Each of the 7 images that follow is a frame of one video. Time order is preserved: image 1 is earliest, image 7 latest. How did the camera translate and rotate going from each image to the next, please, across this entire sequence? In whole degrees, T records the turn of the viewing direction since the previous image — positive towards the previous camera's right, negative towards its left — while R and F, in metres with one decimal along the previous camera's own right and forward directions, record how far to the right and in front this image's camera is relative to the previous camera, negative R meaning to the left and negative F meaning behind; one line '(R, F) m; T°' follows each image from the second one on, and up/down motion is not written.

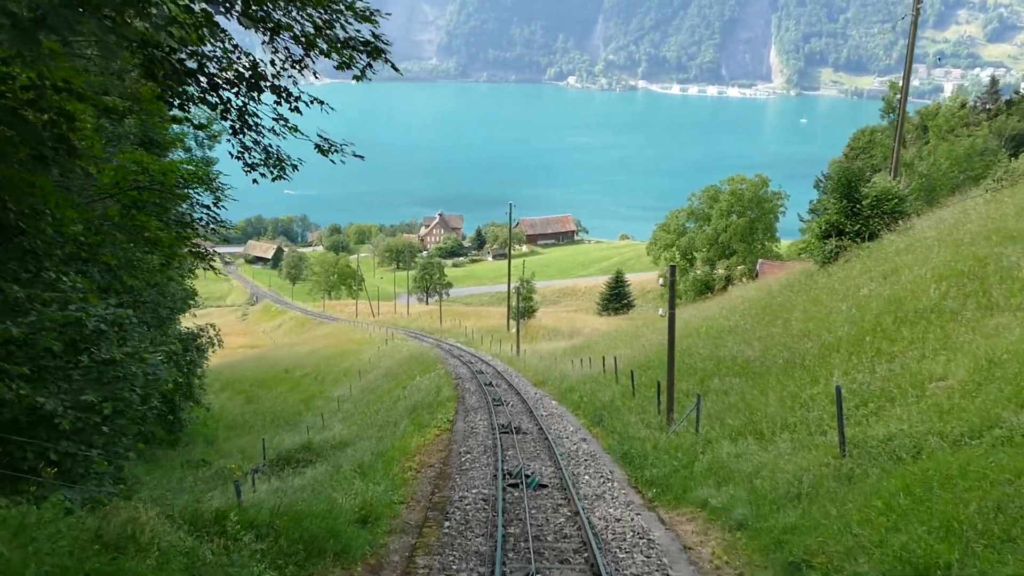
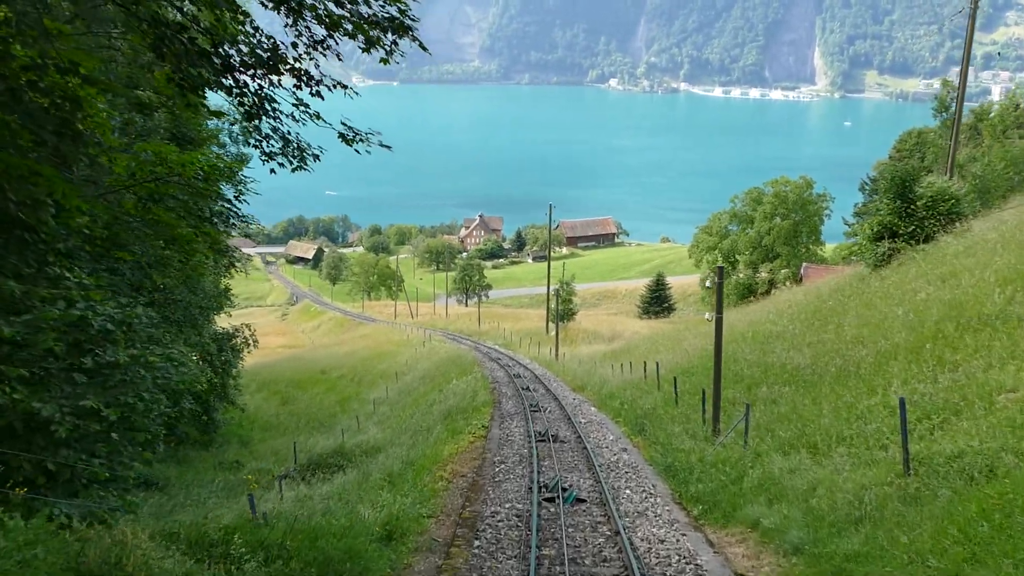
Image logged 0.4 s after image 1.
(0.0, +0.7) m; -3°
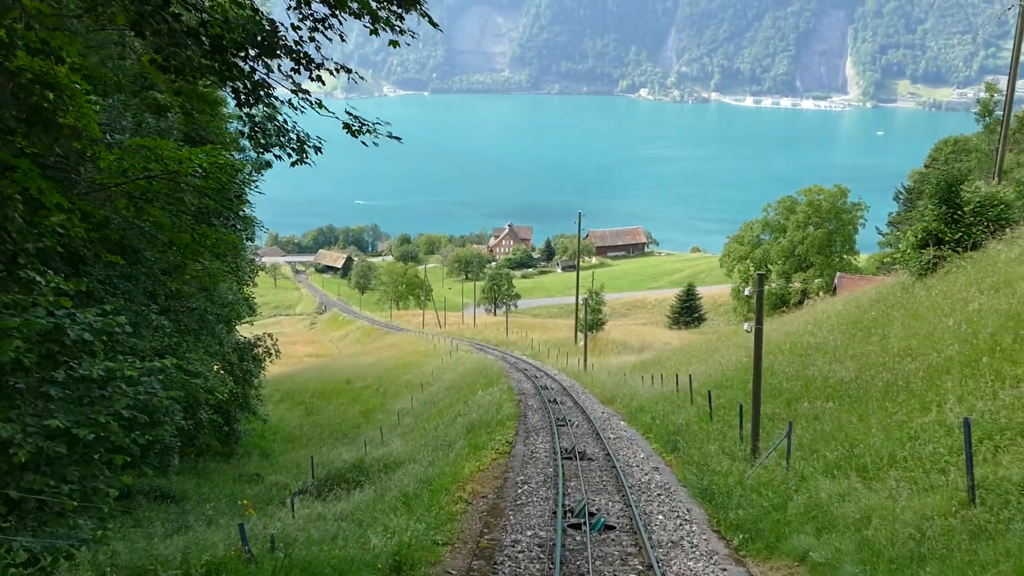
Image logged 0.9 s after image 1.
(+0.1, +0.8) m; -2°
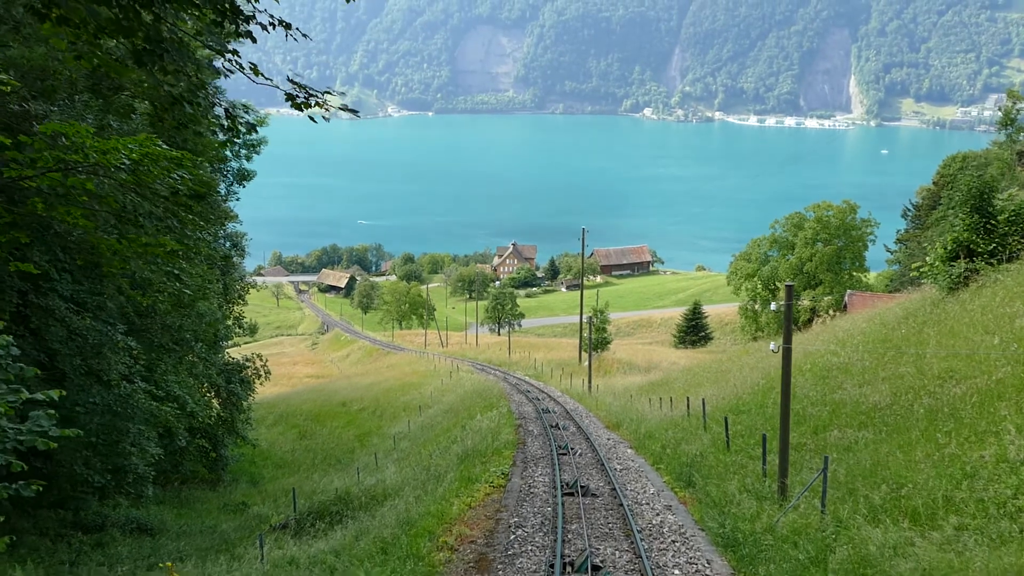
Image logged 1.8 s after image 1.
(+0.2, +1.6) m; 0°
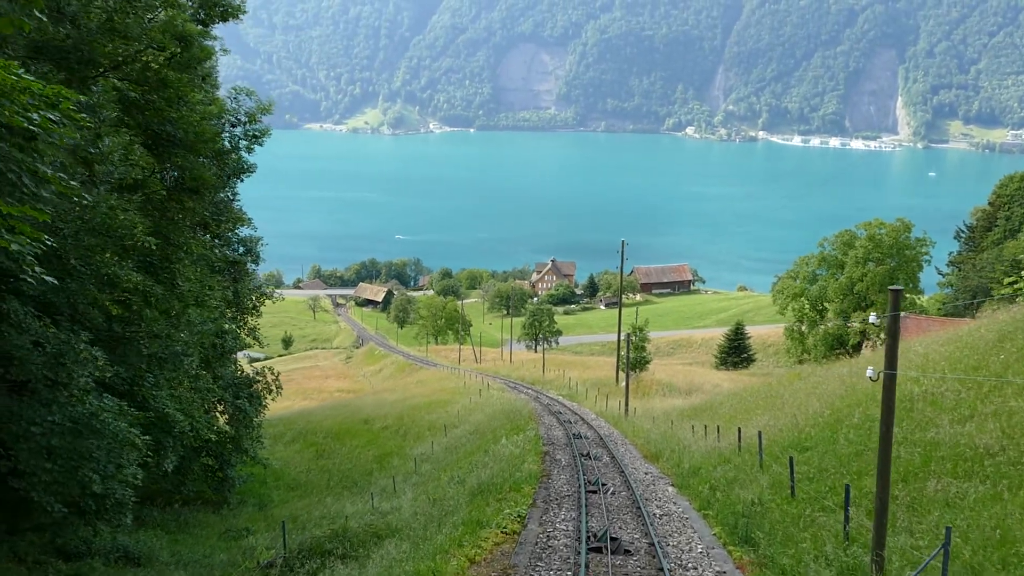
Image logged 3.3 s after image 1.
(+0.4, +2.6) m; -3°
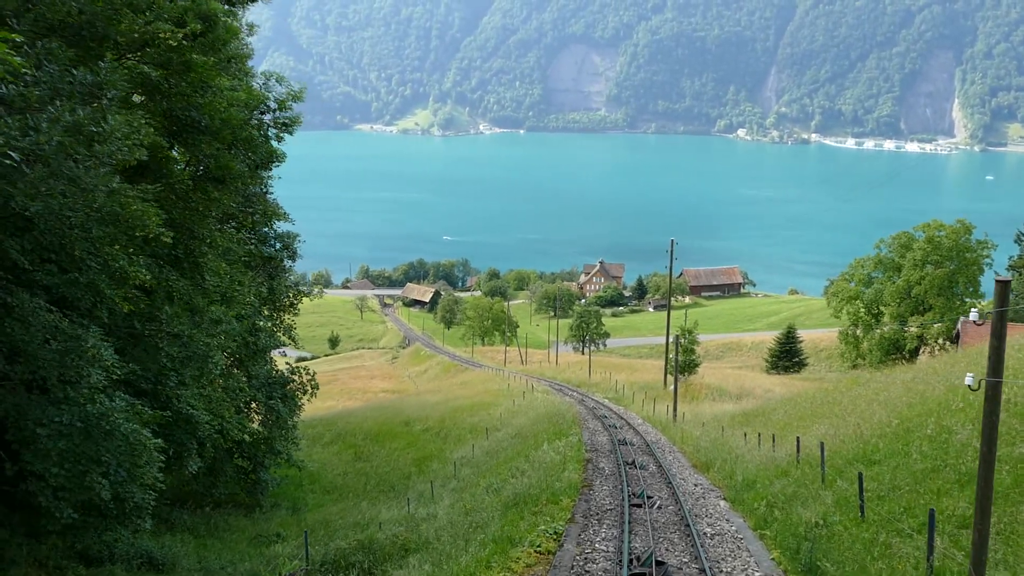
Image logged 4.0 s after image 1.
(+0.2, +1.1) m; -4°
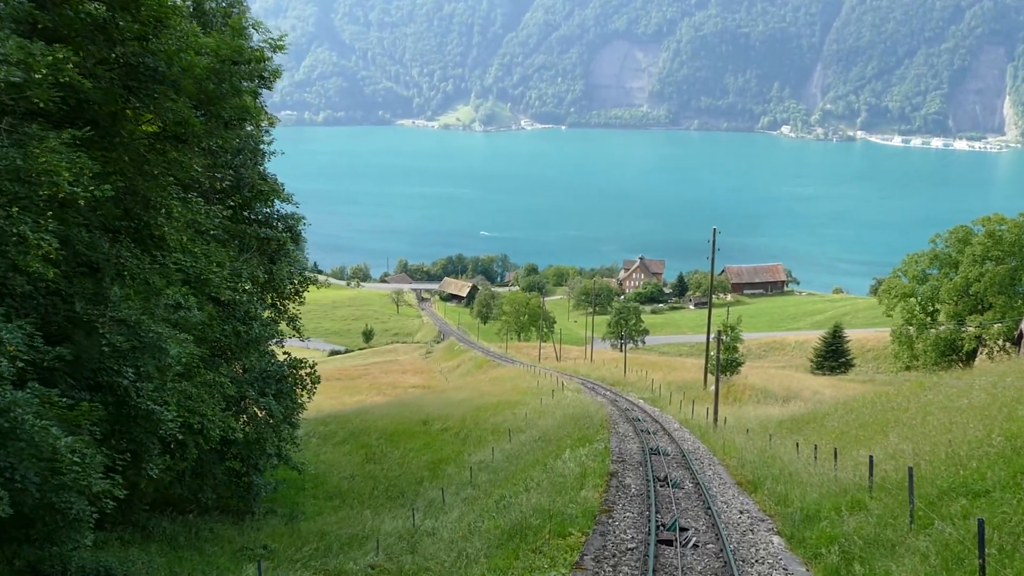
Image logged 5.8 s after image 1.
(+0.7, +3.2) m; -3°
